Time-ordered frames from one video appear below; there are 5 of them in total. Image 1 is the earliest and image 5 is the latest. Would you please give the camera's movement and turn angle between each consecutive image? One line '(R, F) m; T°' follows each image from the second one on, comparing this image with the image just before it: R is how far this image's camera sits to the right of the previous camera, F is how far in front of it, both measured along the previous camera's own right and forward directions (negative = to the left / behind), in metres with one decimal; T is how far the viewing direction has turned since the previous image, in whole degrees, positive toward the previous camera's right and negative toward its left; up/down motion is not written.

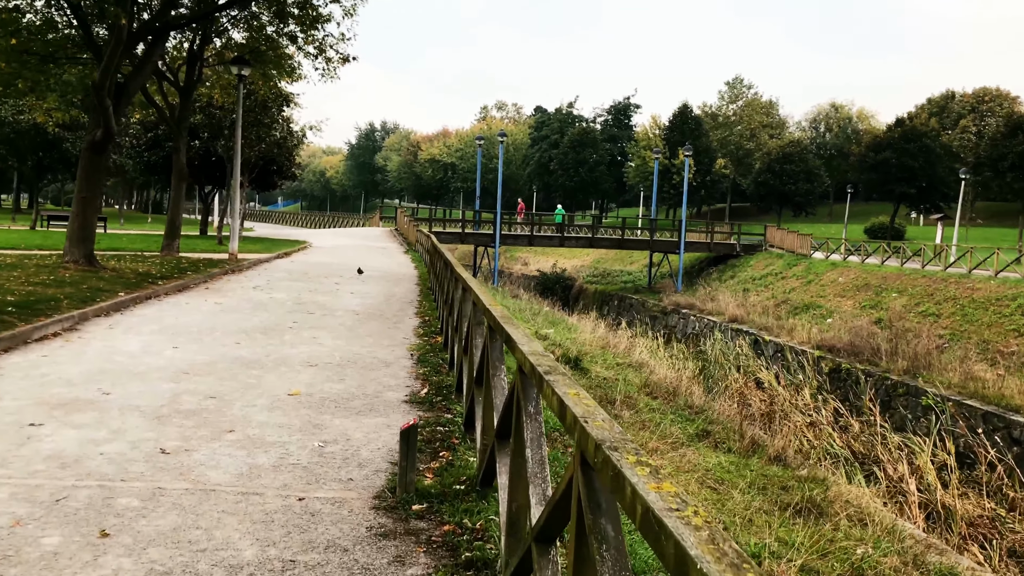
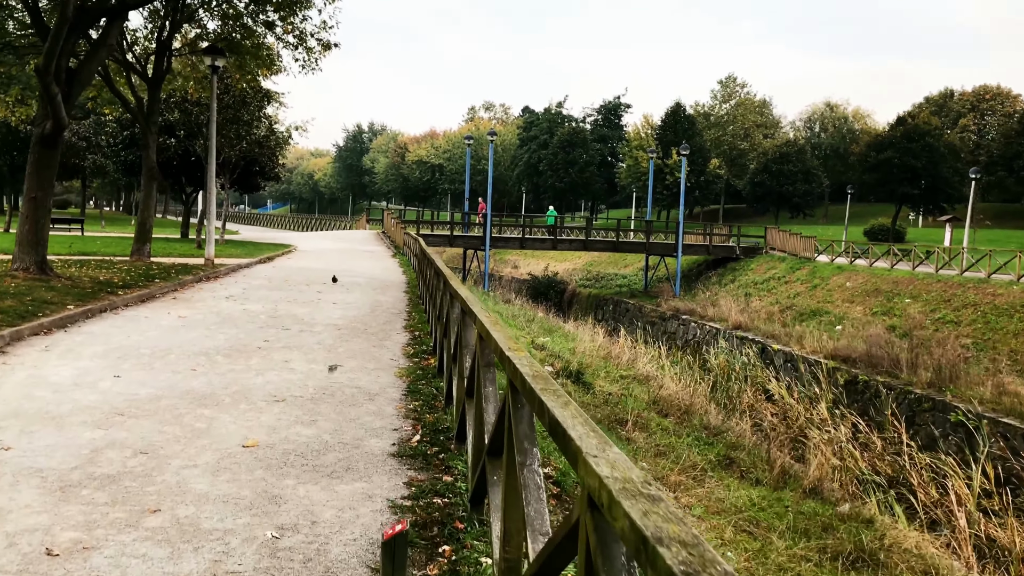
(-0.2, +1.1) m; +1°
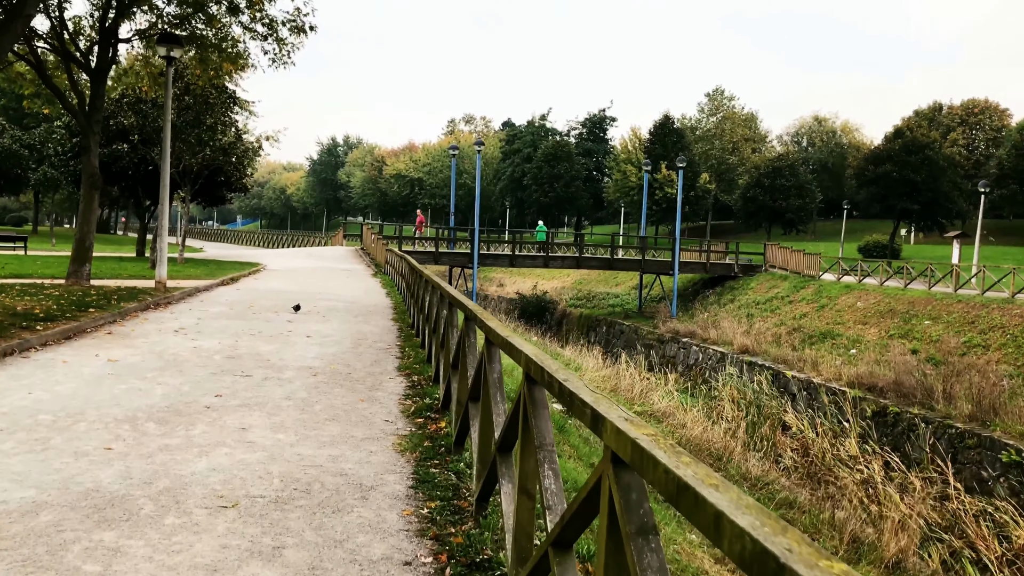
(-0.4, +1.7) m; +2°
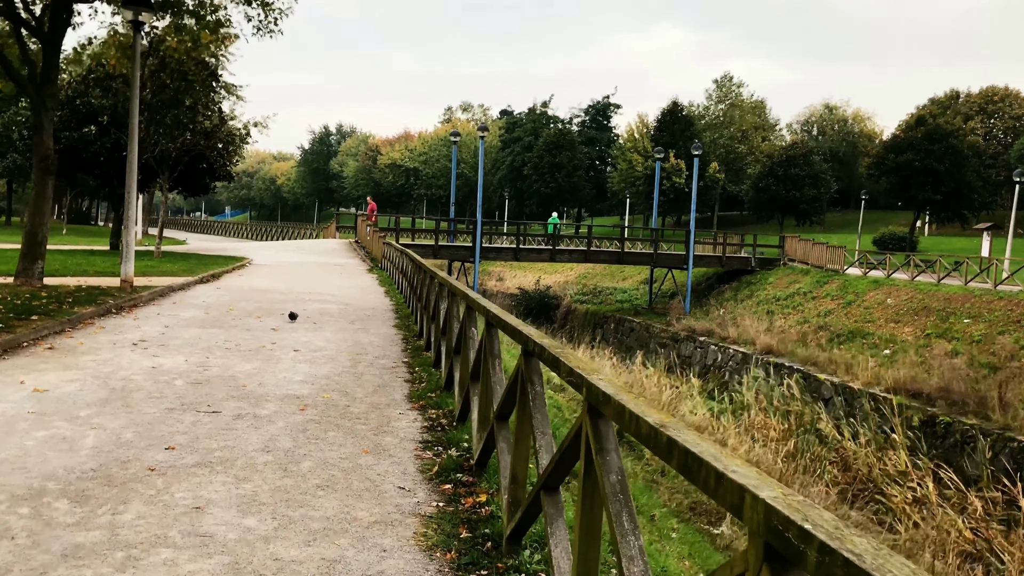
(-0.4, +1.5) m; +1°
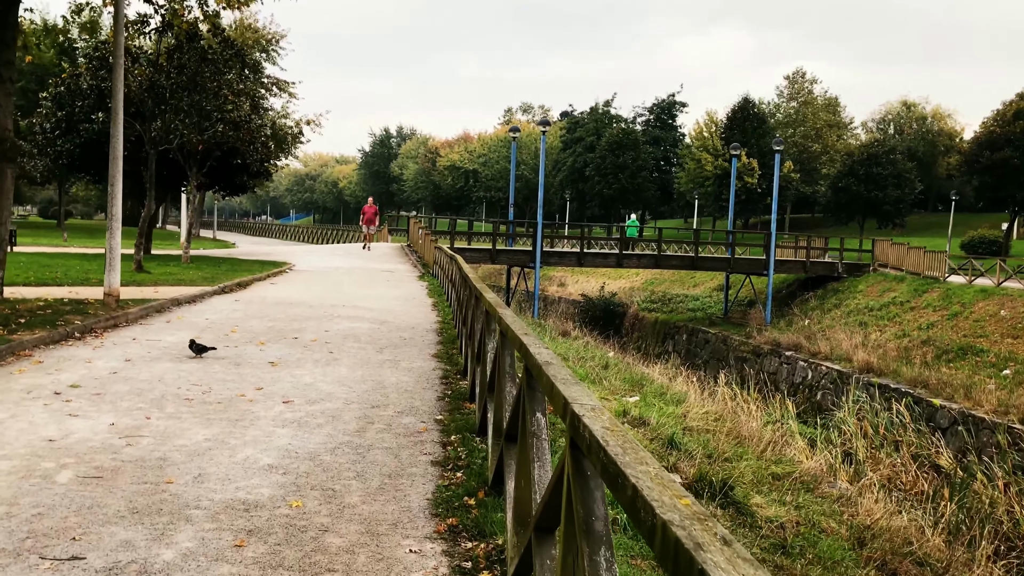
(-0.2, +2.3) m; -5°
